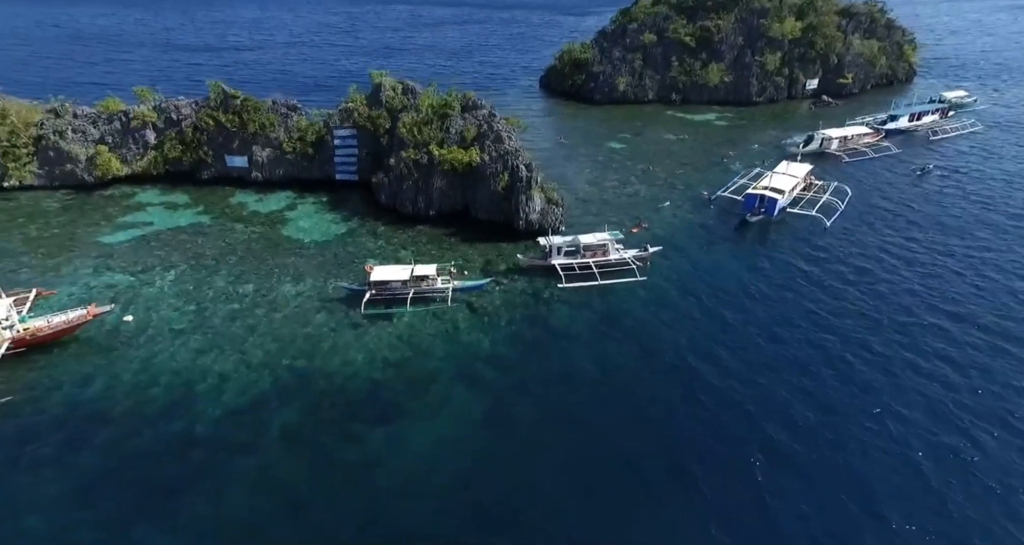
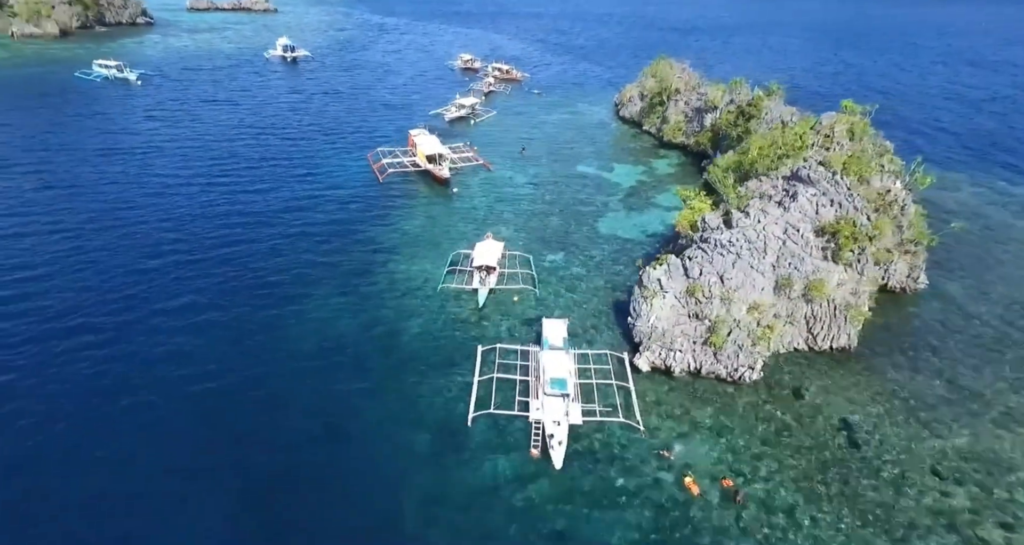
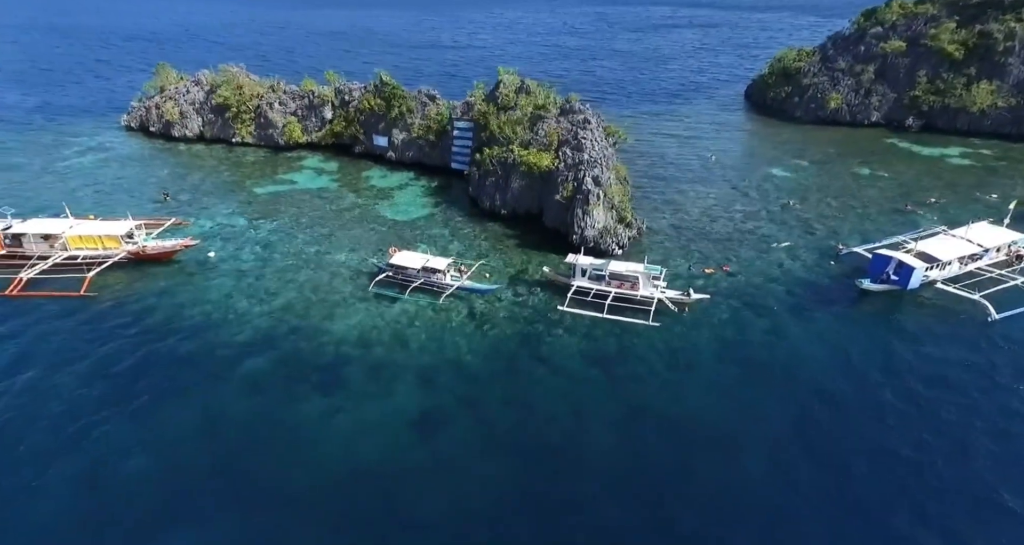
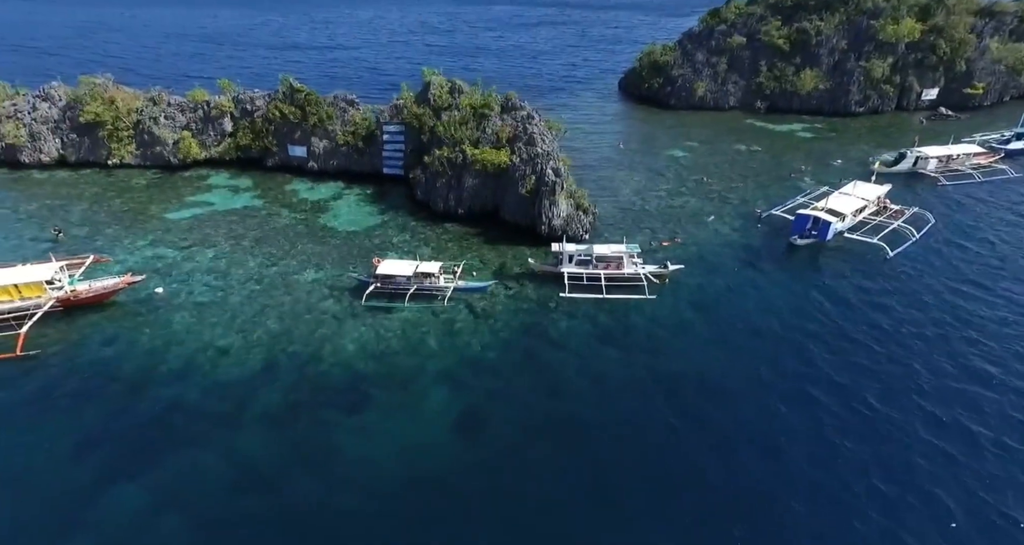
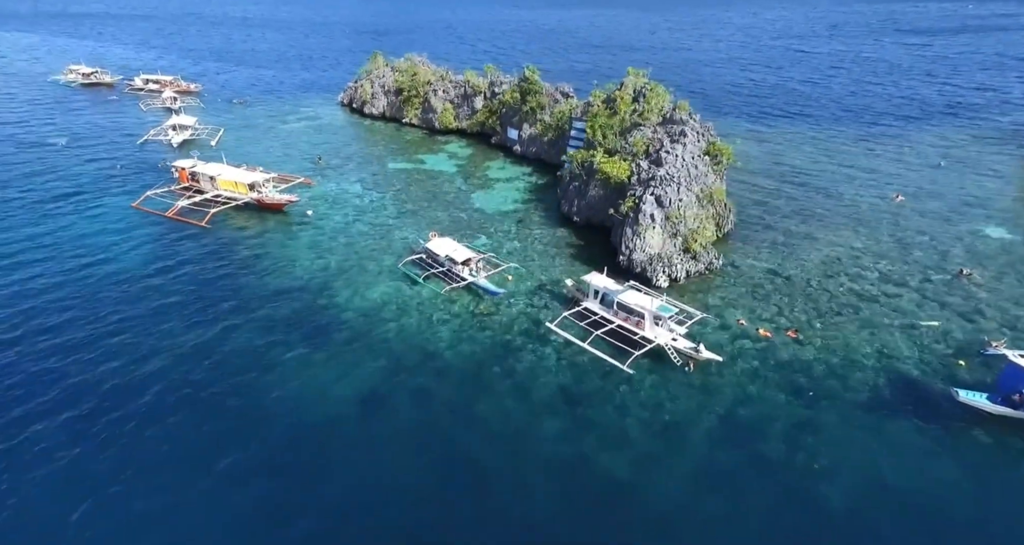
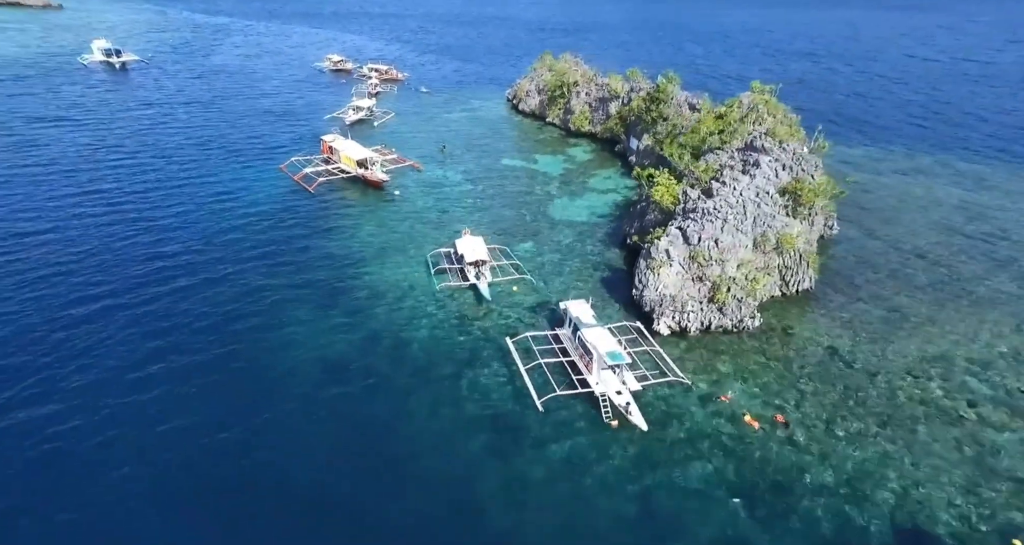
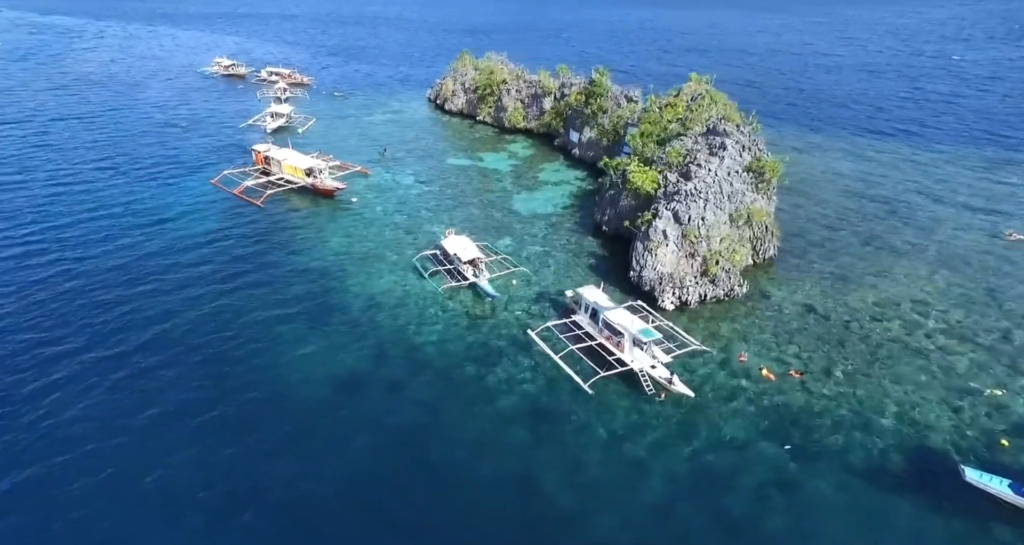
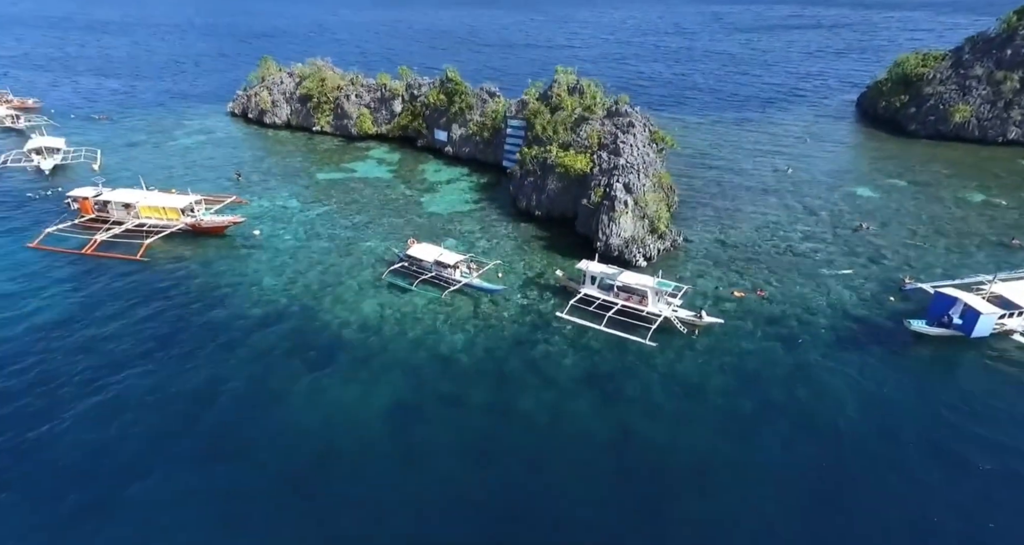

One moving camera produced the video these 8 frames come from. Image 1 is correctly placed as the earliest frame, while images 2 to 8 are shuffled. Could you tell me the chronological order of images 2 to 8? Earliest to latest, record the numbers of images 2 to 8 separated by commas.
4, 3, 8, 5, 7, 6, 2
